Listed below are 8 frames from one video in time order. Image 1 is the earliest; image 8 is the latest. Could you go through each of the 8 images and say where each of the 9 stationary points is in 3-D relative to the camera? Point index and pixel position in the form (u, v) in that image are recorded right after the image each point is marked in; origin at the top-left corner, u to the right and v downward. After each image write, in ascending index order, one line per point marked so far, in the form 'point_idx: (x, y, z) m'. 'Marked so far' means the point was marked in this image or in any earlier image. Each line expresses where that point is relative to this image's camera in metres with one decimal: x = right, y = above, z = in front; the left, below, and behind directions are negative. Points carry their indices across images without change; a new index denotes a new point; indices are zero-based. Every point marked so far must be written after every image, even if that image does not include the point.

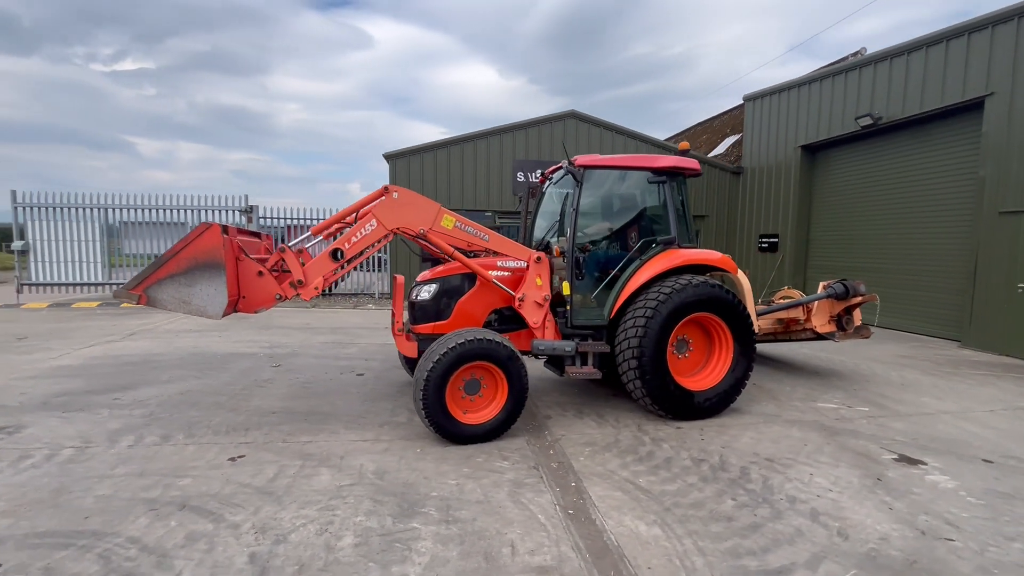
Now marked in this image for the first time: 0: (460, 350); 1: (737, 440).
0: (-0.4, -0.4, +3.4) m
1: (+1.7, -1.2, +3.7) m
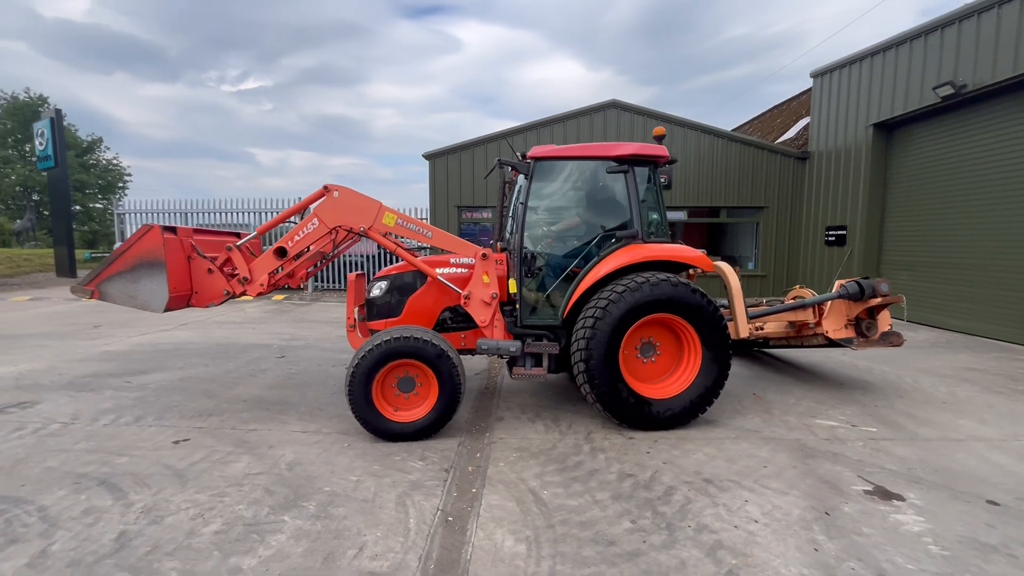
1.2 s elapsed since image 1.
0: (-0.9, -0.4, +3.4) m
1: (+1.2, -1.2, +3.3) m
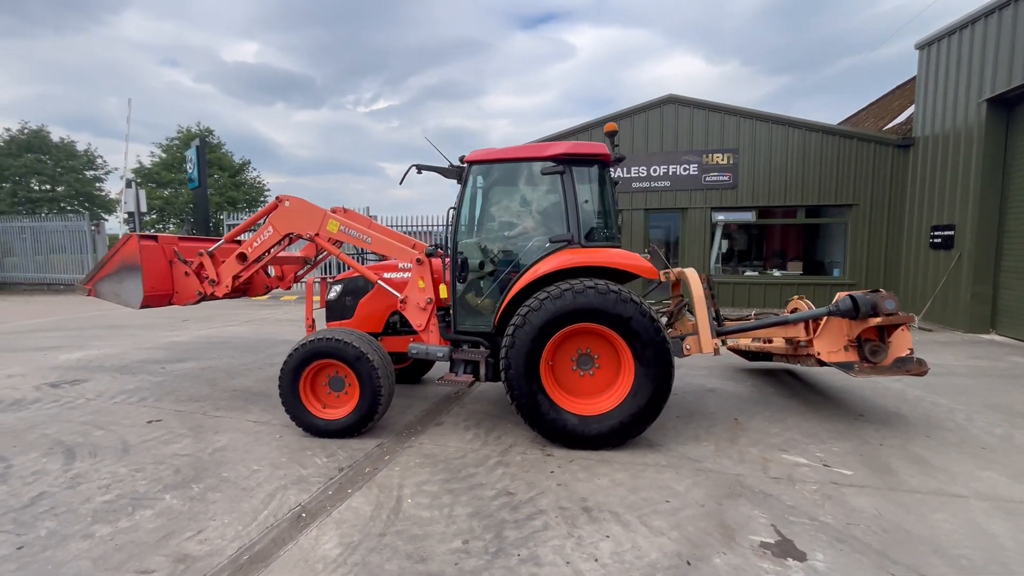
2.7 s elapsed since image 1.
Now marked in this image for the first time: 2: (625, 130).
0: (-1.5, -0.5, +3.6) m
1: (+0.5, -1.2, +3.0) m
2: (+2.6, +3.6, +10.9) m
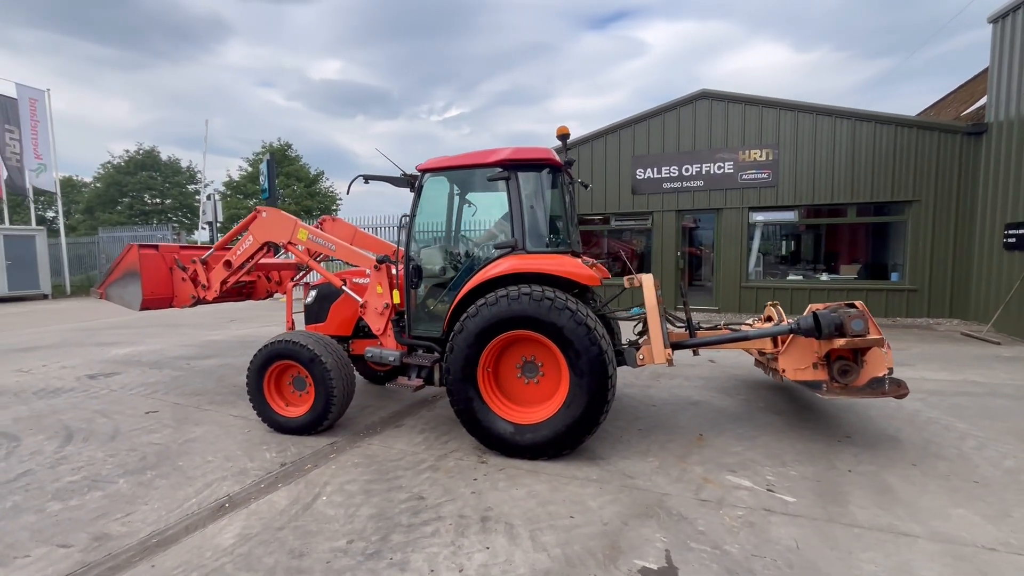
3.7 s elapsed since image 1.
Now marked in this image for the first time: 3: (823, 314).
0: (-1.9, -0.5, +3.9) m
1: (-0.1, -1.3, +3.0) m
2: (+3.2, +3.5, +10.5) m
3: (+2.1, -0.2, +3.2) m
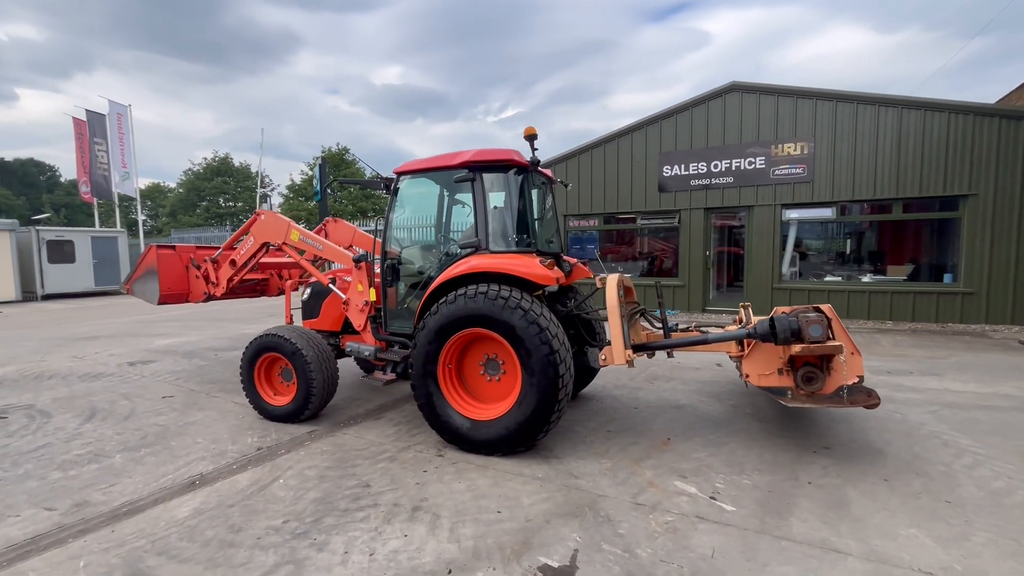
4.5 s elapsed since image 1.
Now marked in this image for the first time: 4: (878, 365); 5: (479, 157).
0: (-2.2, -0.5, +4.2) m
1: (-0.4, -1.3, +3.1) m
2: (+3.7, +3.5, +10.2) m
3: (+1.7, -0.2, +3.0) m
4: (+4.5, -1.0, +5.8) m
5: (-0.3, +1.0, +3.7) m
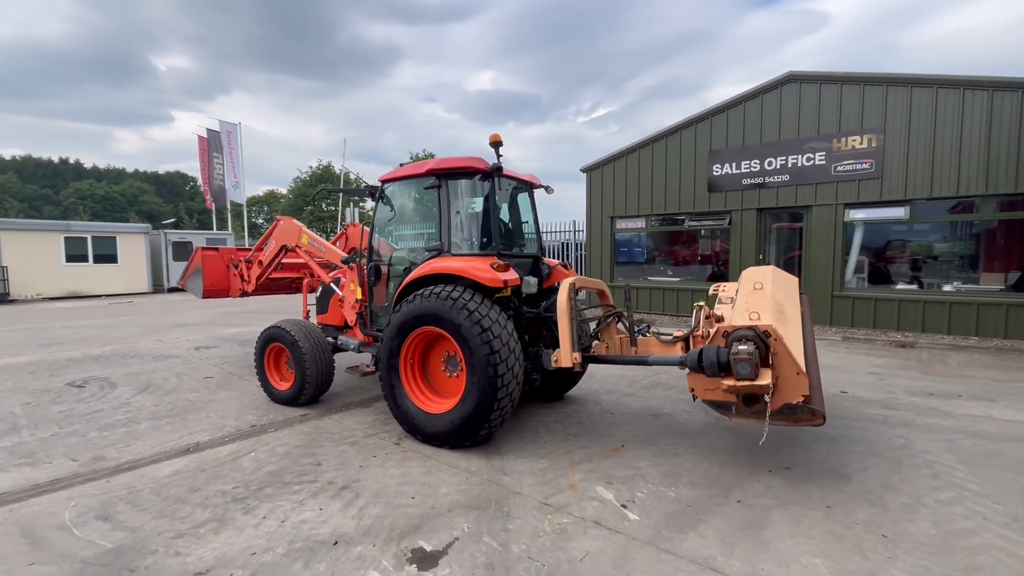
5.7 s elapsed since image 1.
0: (-2.4, -0.4, +4.7) m
1: (-0.9, -1.3, +3.3) m
2: (+4.5, +3.4, +9.6) m
3: (+1.2, -0.2, +2.9) m
4: (+4.4, -1.1, +5.1) m
5: (-0.6, +1.0, +3.9) m
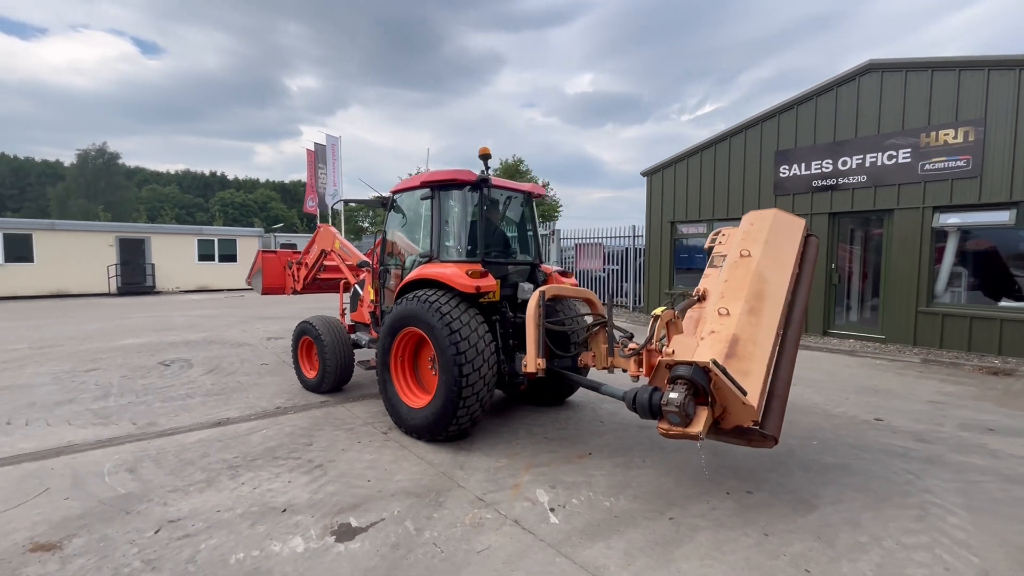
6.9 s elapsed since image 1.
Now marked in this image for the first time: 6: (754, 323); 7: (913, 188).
0: (-2.4, -0.4, +5.4) m
1: (-1.2, -1.3, +3.7) m
2: (+5.5, +3.2, +8.8) m
3: (+0.9, -0.3, +2.8) m
4: (+4.4, -1.2, +4.4) m
5: (-0.7, +1.0, +4.2) m
6: (+1.6, -0.2, +3.1) m
7: (+6.5, +1.6, +7.7) m
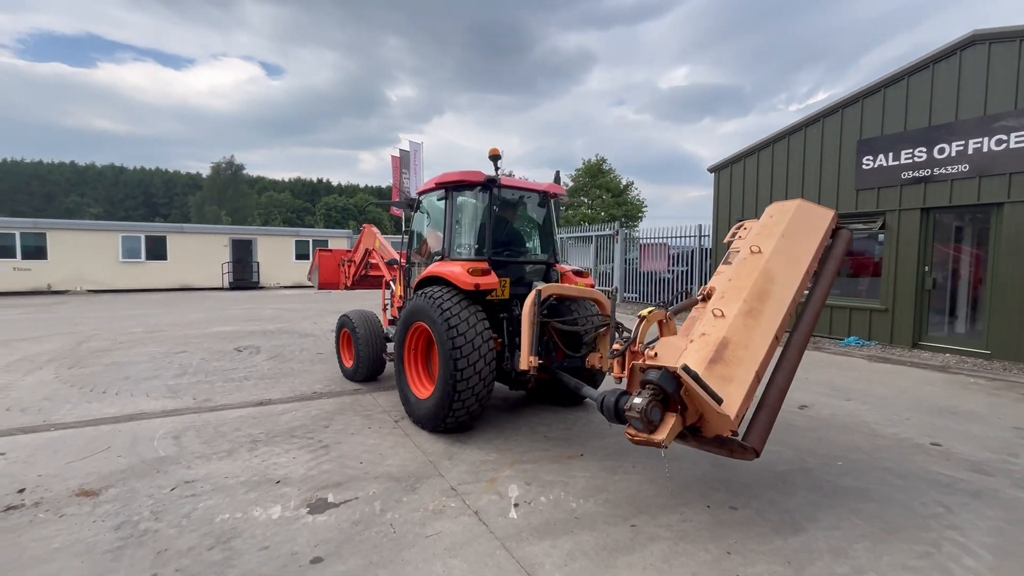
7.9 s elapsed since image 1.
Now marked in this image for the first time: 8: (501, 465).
0: (-2.1, -0.4, +5.8) m
1: (-1.2, -1.3, +4.0) m
2: (+6.3, +3.1, +7.8) m
3: (+0.6, -0.3, +2.8) m
4: (+4.4, -1.3, +3.7) m
5: (-0.6, +1.0, +4.4) m
6: (+1.4, -0.2, +2.9) m
7: (+7.1, +1.5, +6.5) m
8: (0.0, -1.3, +3.4) m
